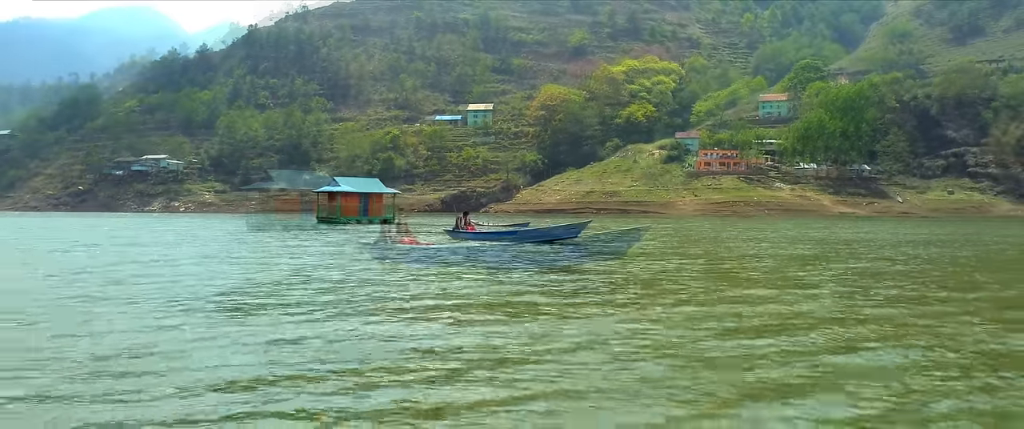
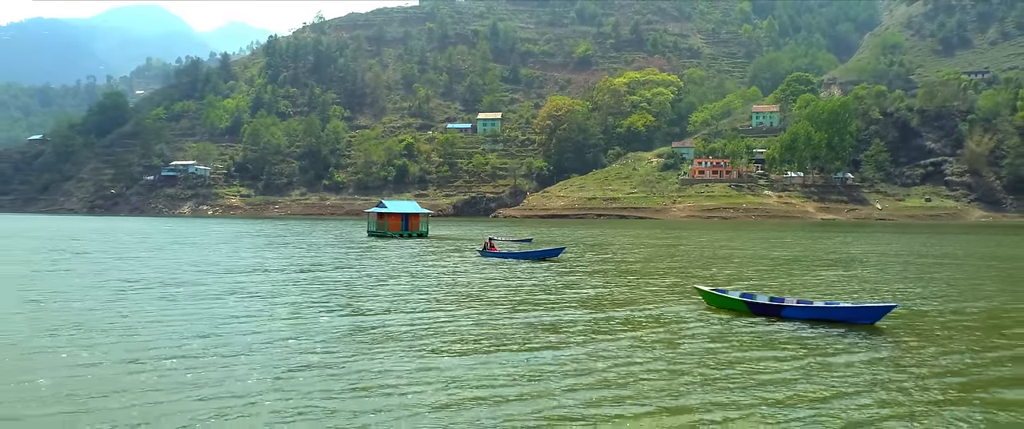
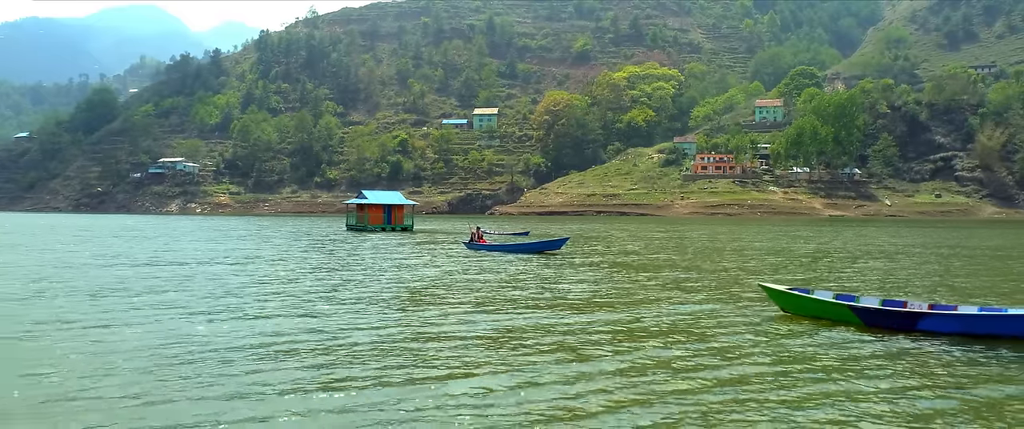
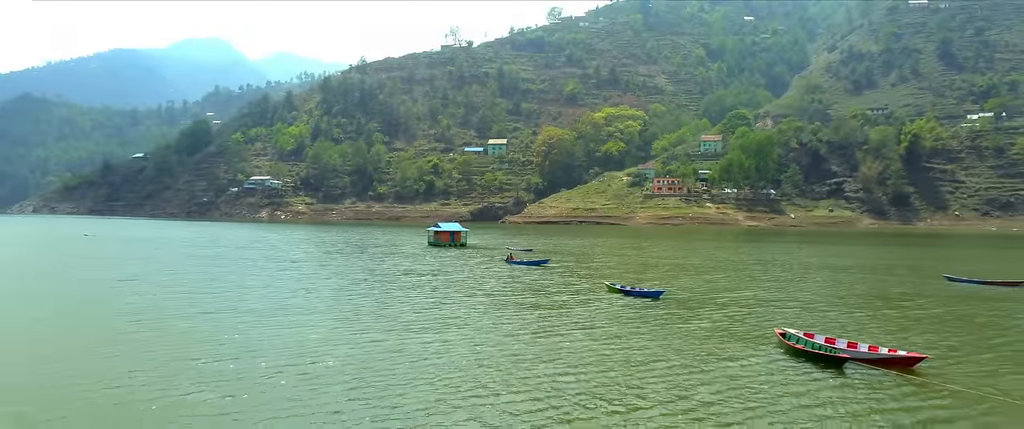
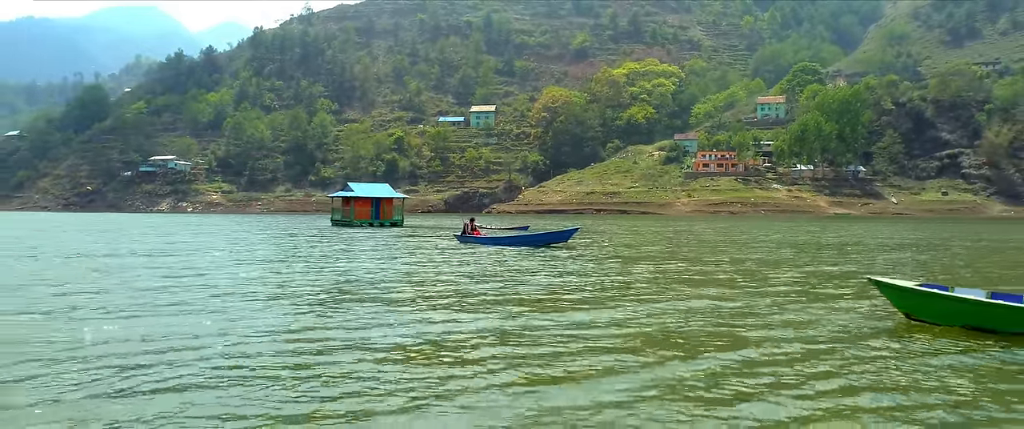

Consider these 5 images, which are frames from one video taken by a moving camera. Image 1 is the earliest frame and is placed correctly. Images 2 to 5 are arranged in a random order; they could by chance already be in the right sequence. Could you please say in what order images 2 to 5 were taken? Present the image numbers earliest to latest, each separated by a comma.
5, 3, 2, 4
